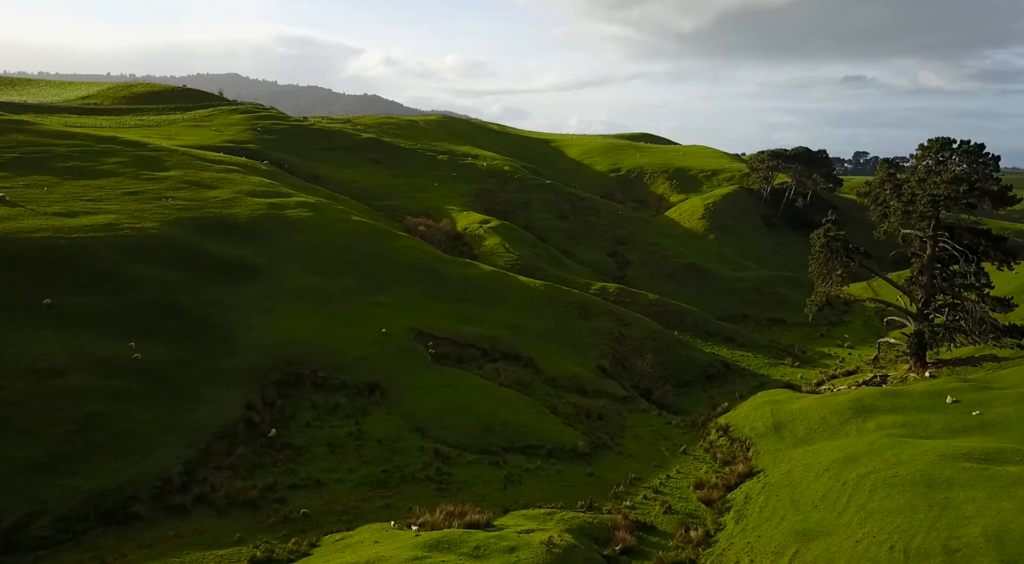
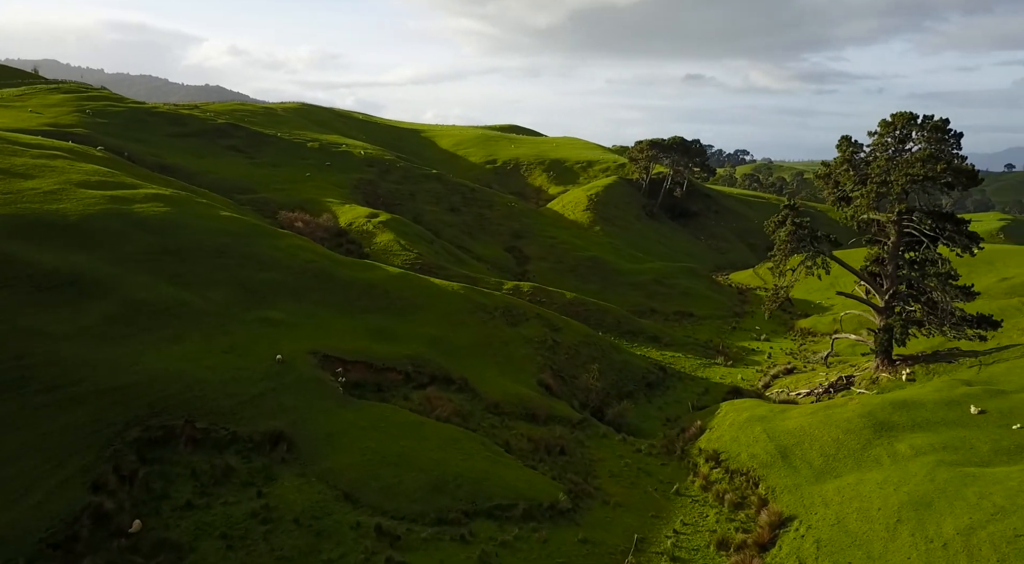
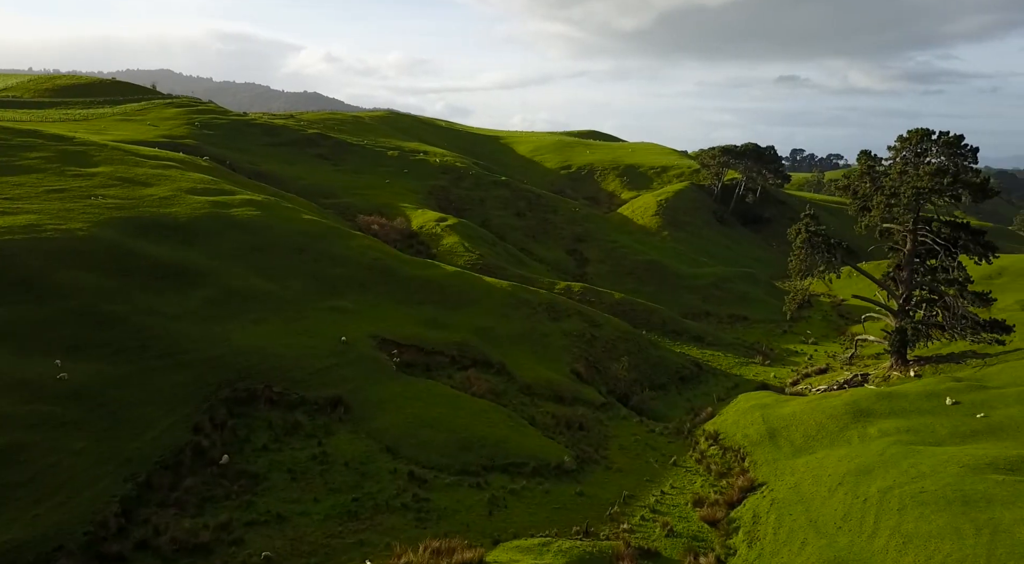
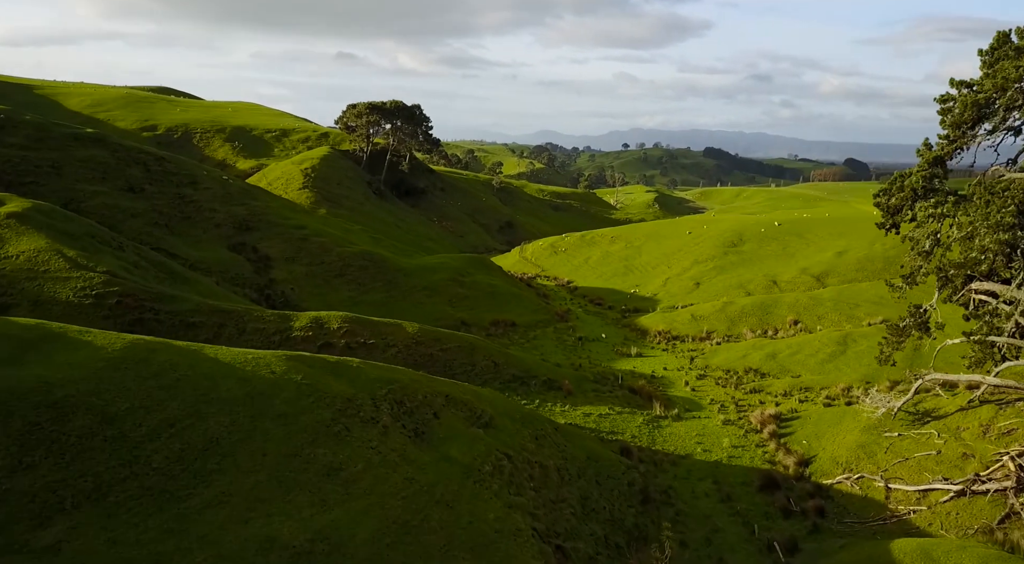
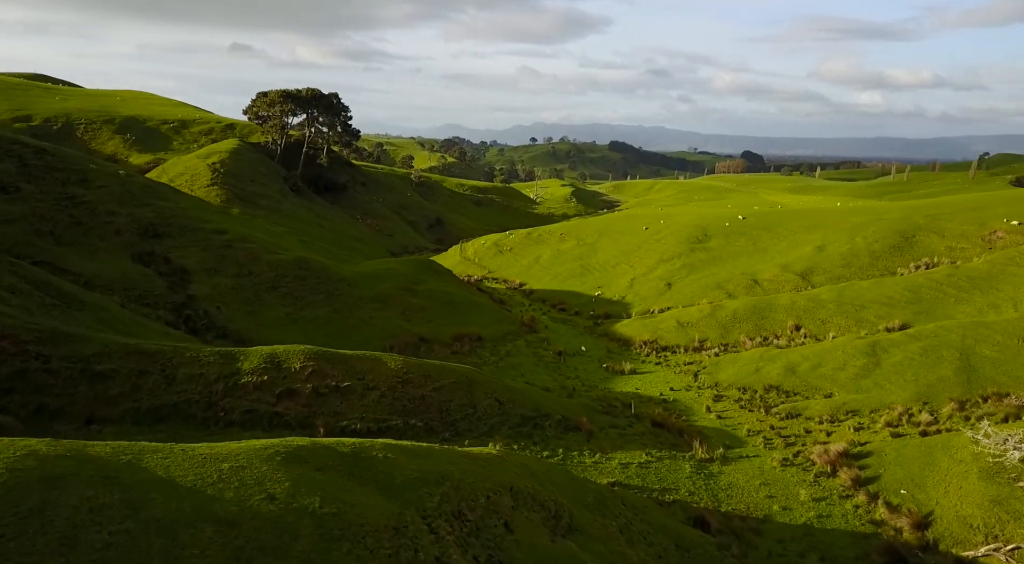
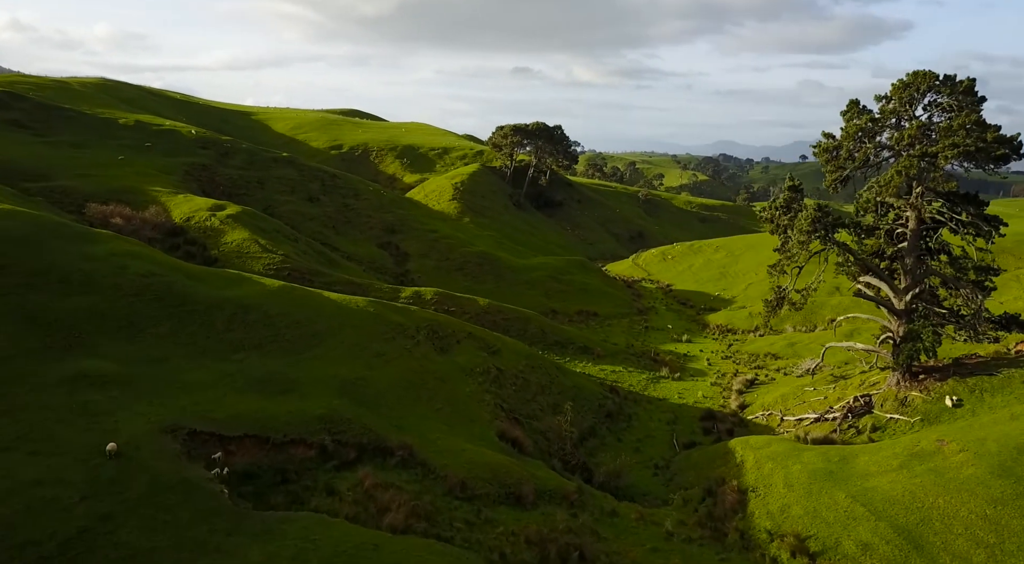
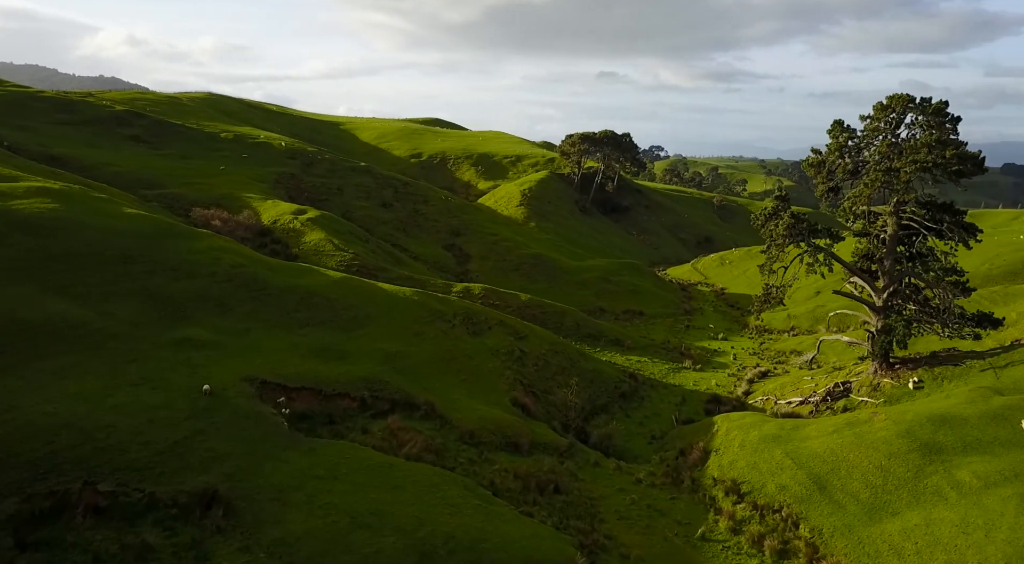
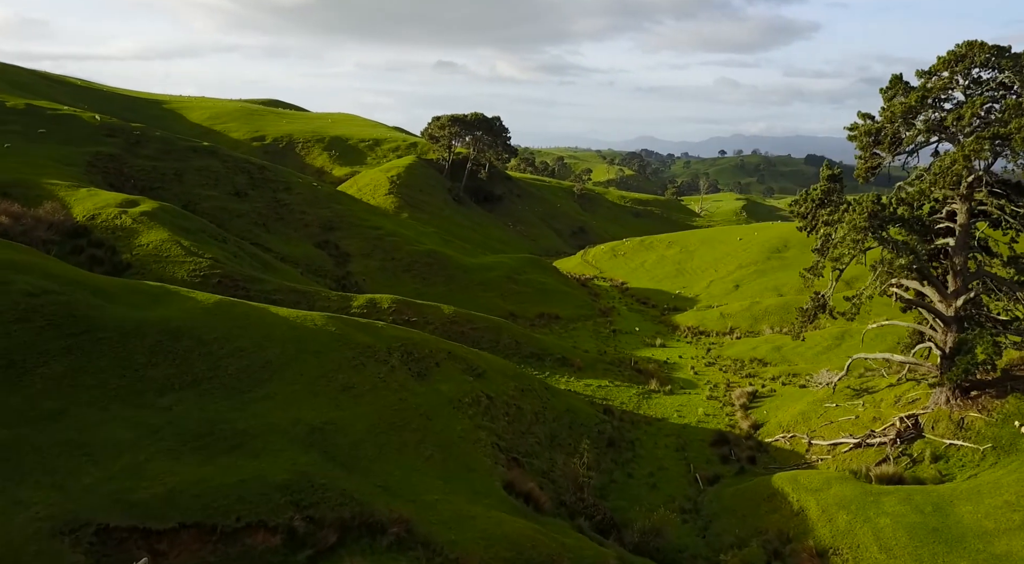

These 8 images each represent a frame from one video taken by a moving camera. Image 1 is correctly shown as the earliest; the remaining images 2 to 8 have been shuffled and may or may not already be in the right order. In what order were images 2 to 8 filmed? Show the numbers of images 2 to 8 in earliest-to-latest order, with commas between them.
3, 2, 7, 6, 8, 4, 5
